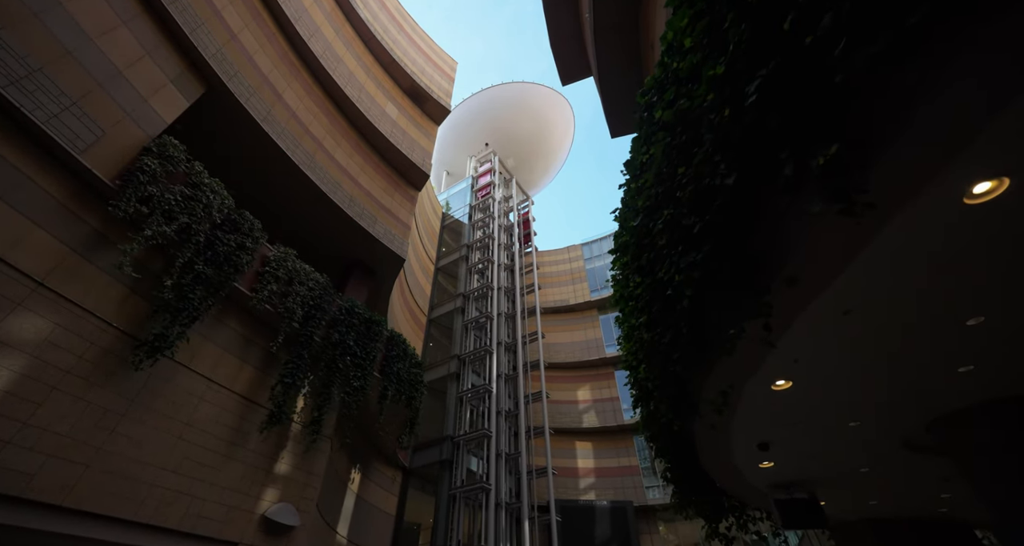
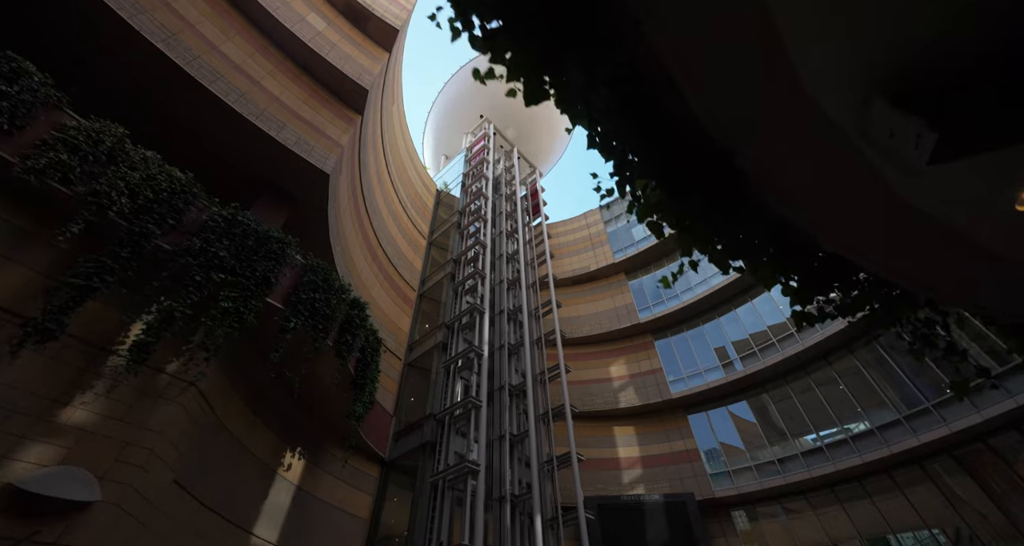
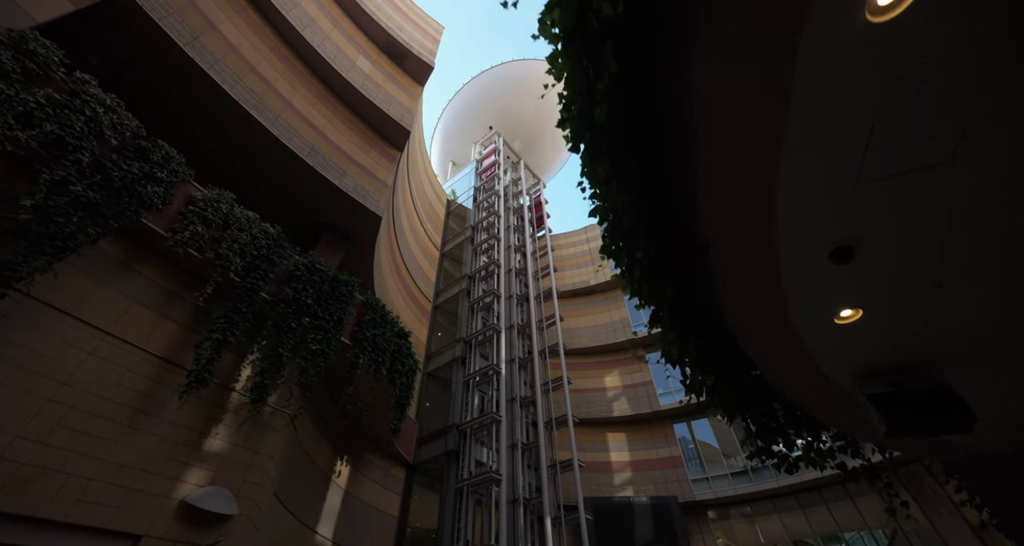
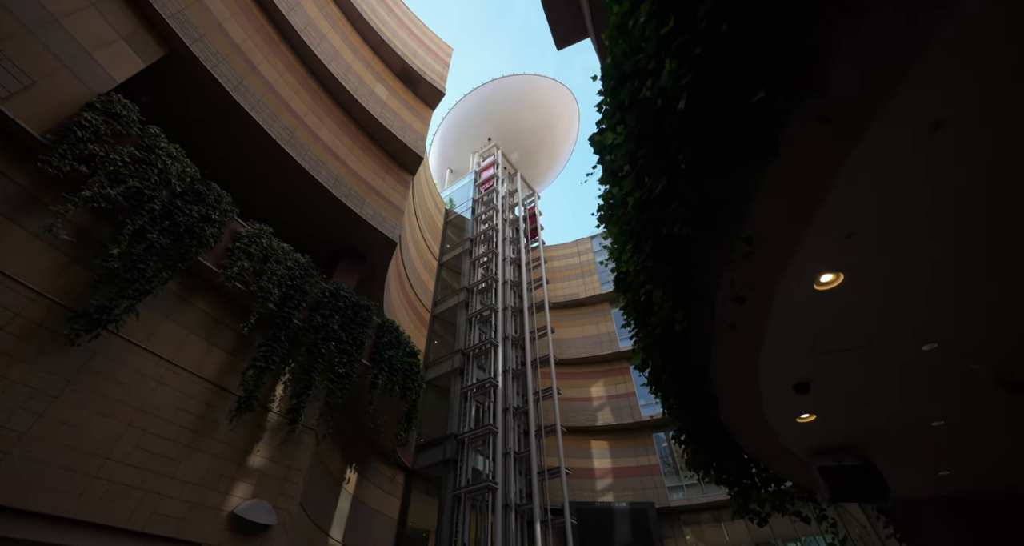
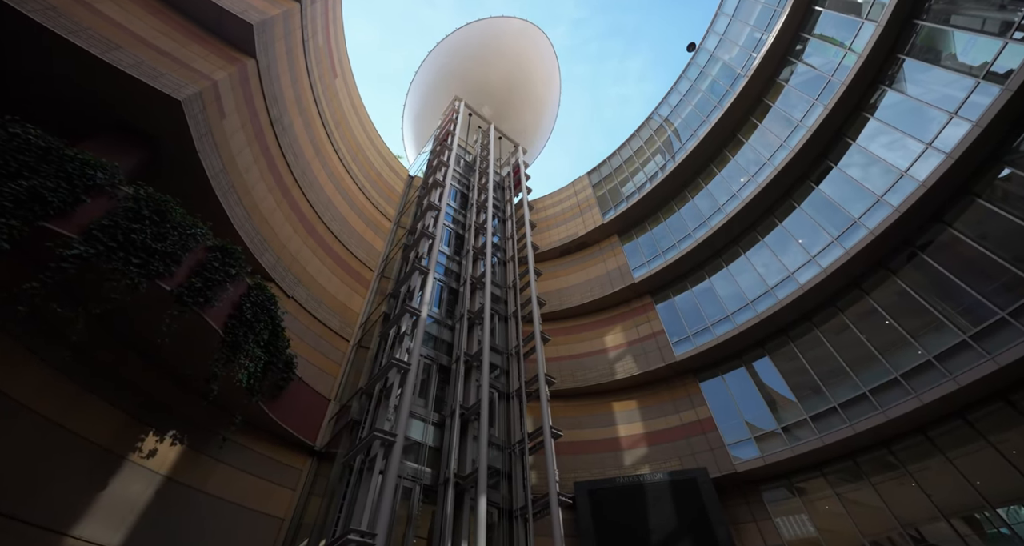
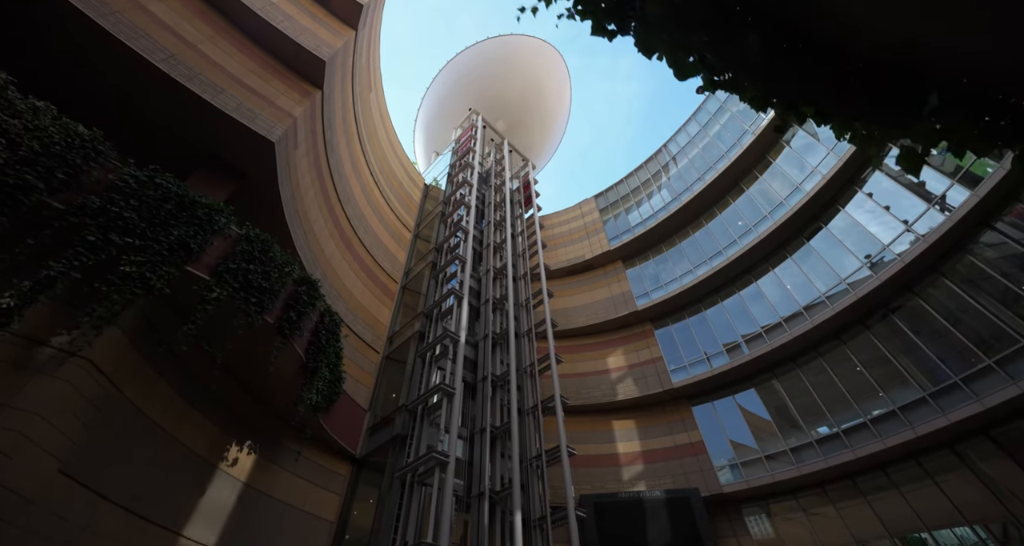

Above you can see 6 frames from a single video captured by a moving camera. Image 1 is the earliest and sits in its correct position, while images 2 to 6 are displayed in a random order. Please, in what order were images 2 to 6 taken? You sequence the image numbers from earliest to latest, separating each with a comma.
4, 3, 2, 6, 5
